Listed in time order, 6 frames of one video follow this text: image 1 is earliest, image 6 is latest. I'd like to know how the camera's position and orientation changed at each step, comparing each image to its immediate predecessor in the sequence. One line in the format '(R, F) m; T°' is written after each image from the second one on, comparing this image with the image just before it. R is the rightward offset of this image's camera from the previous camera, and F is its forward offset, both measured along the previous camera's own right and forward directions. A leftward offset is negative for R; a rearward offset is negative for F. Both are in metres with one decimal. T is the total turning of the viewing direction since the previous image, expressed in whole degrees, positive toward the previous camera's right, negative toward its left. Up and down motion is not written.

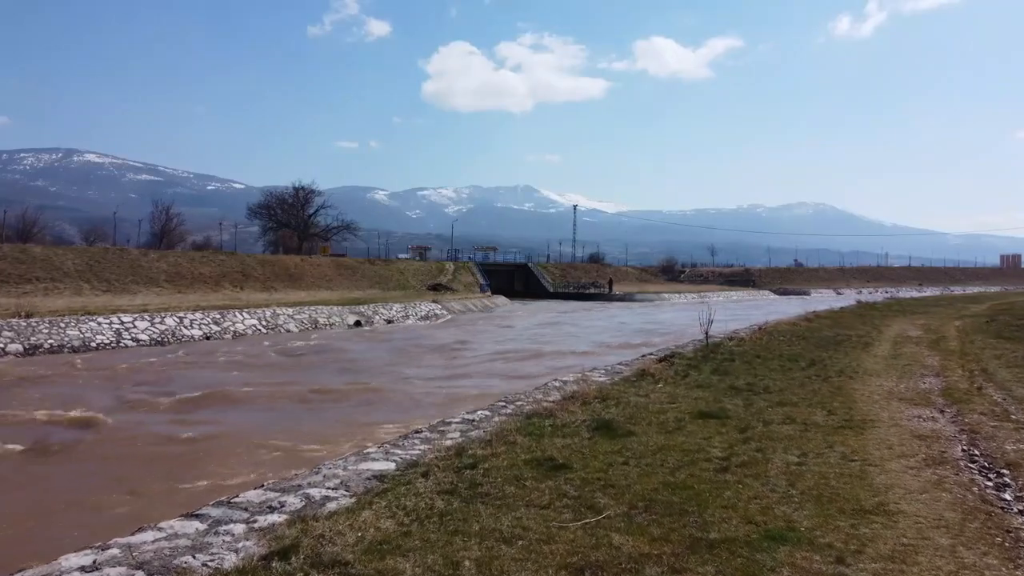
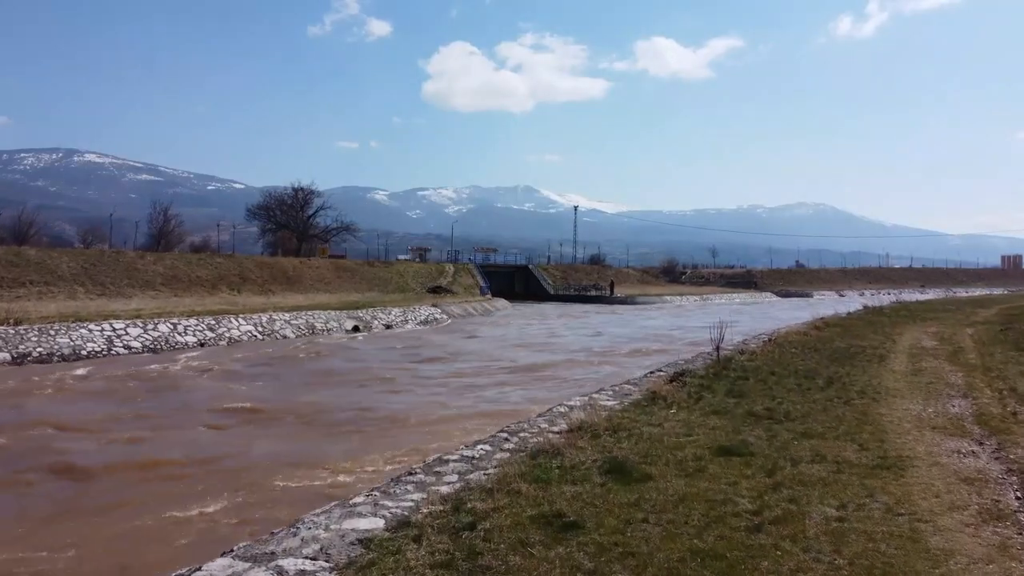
(0.0, +0.6) m; 0°
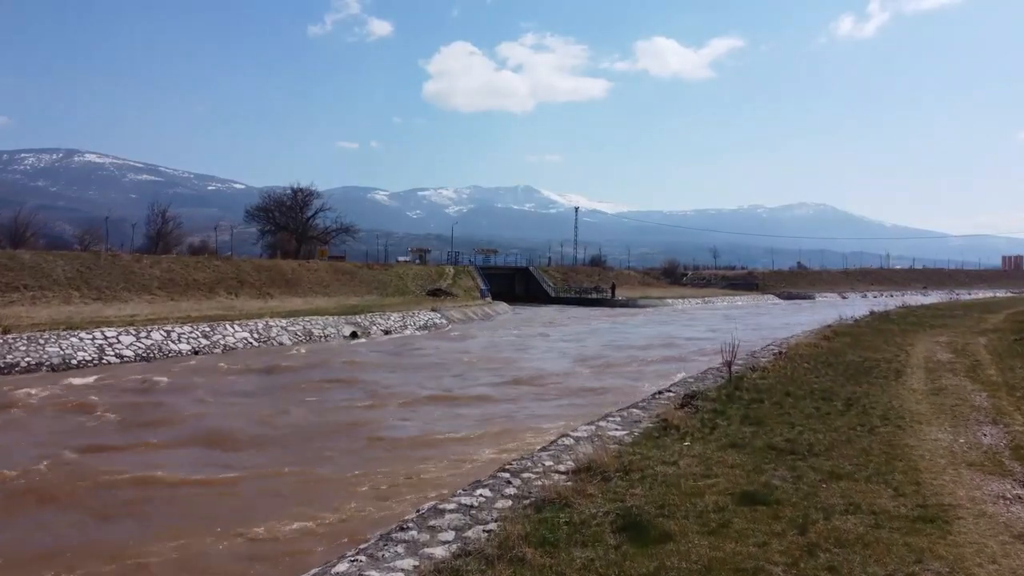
(0.0, +0.6) m; 0°
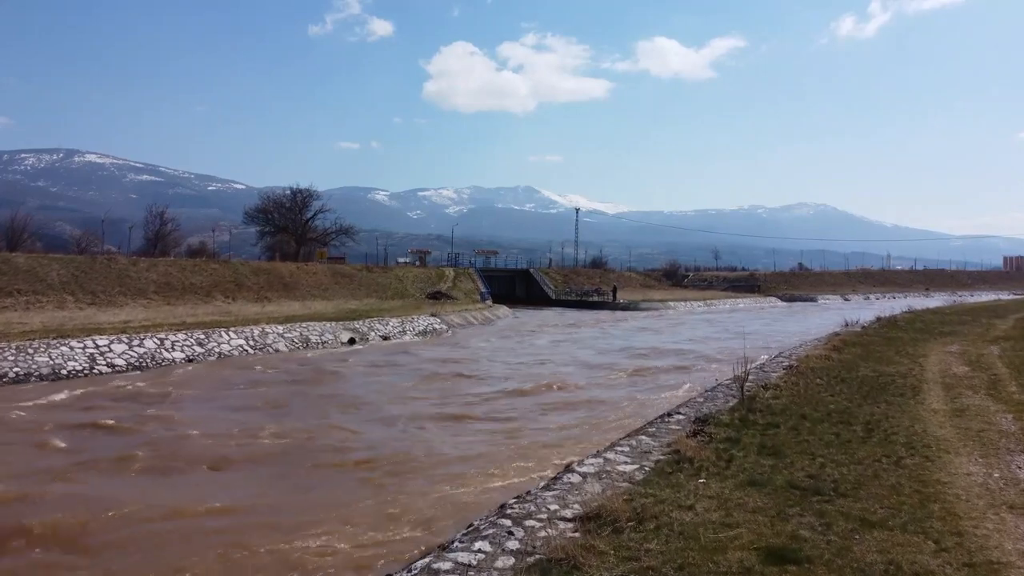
(0.0, +0.6) m; 0°
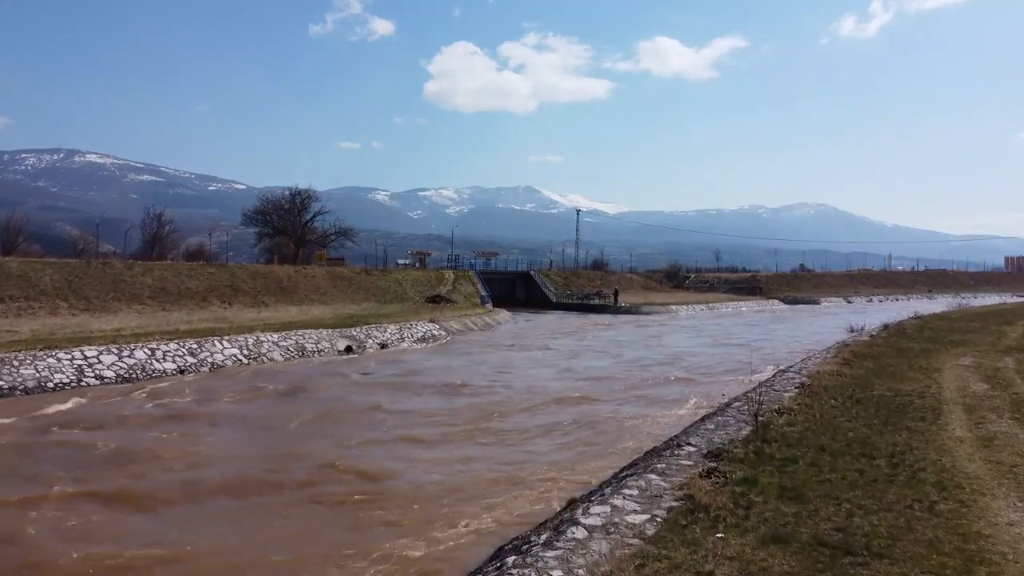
(0.0, +0.7) m; 0°
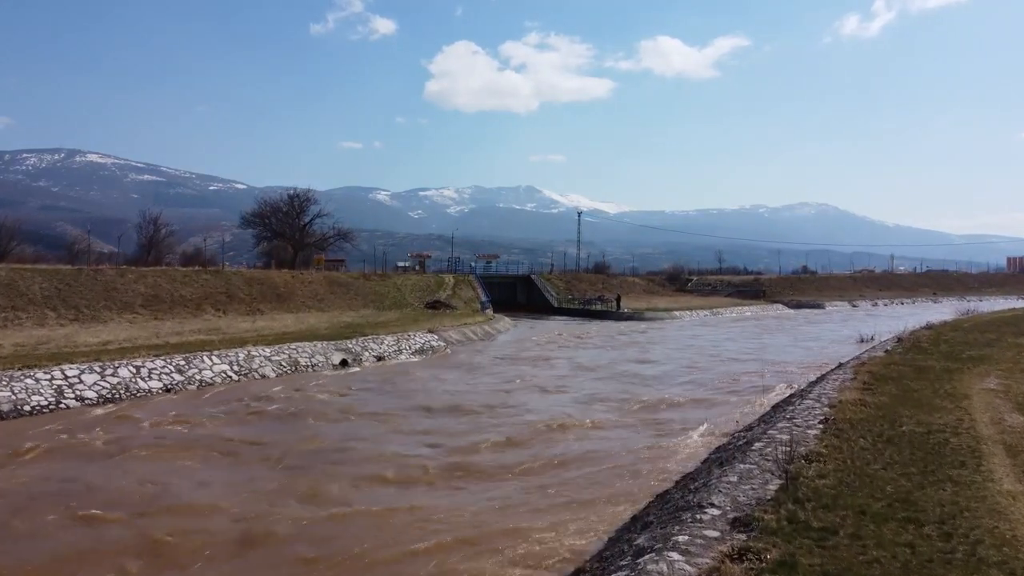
(0.0, +1.2) m; 0°
